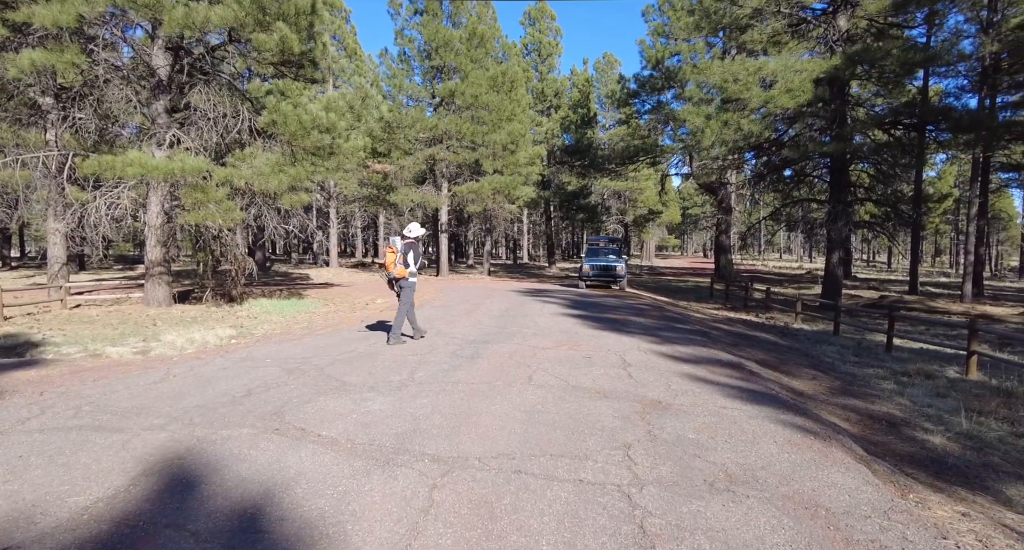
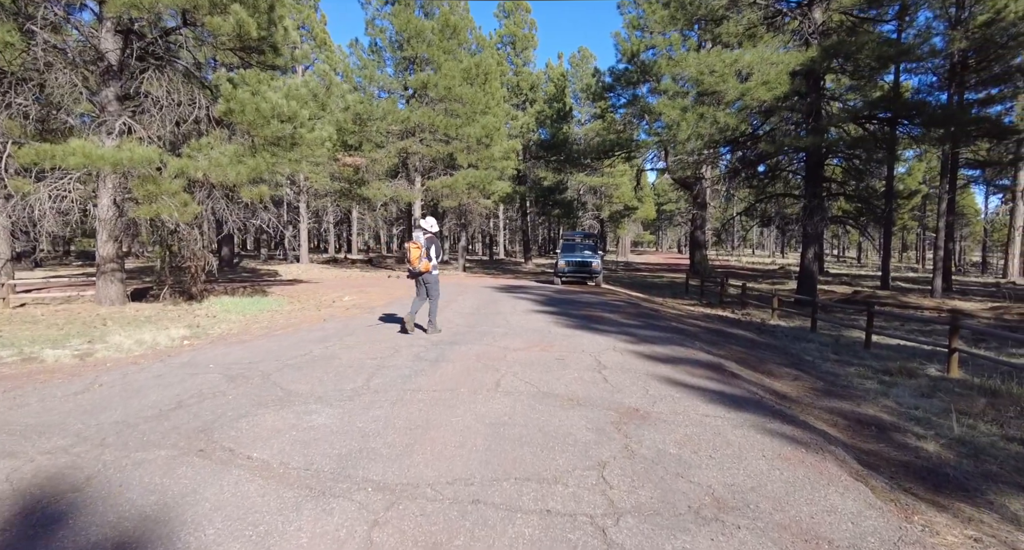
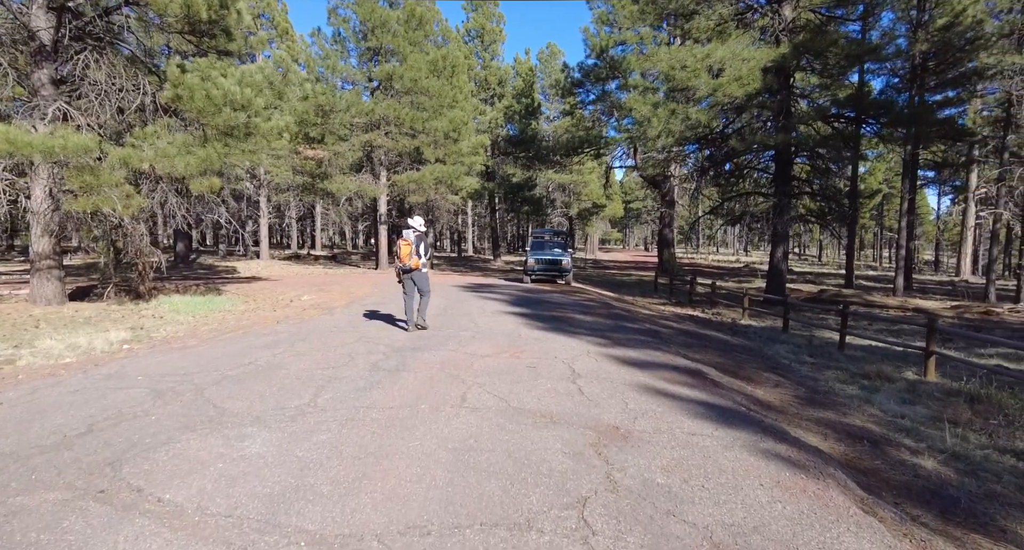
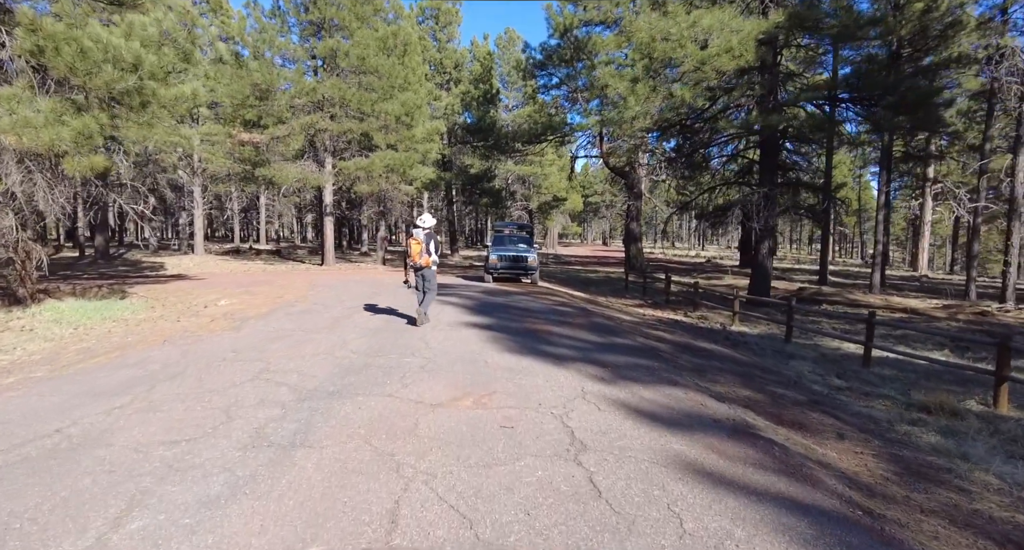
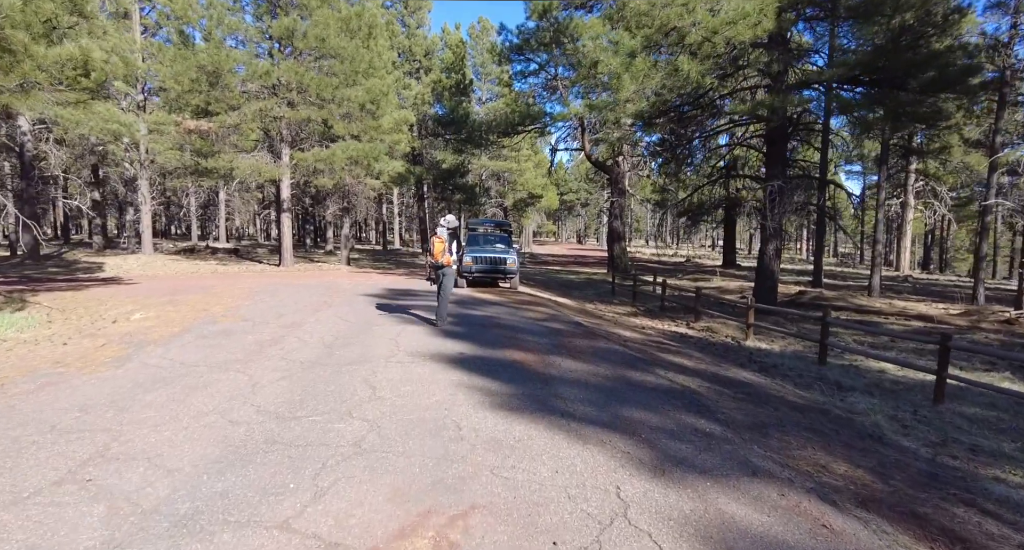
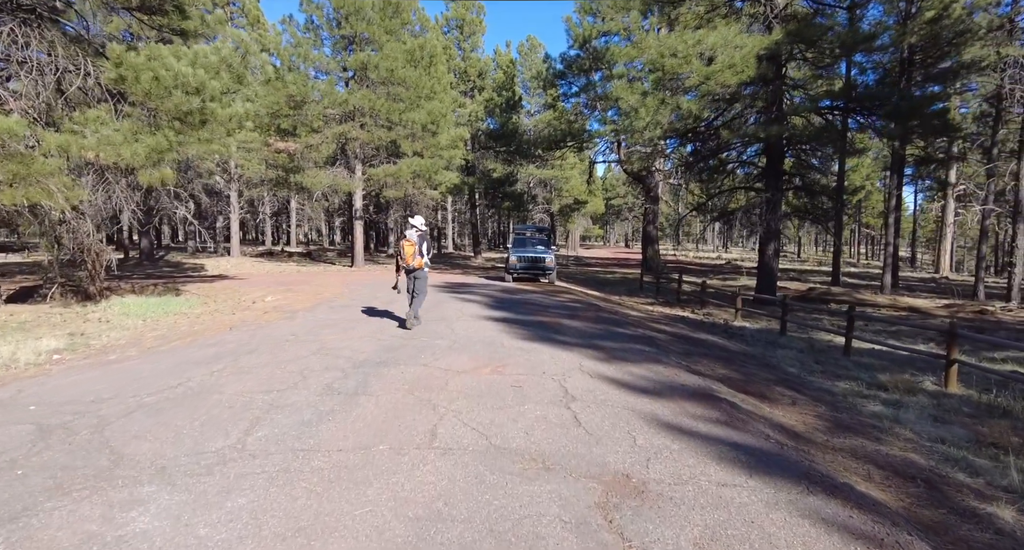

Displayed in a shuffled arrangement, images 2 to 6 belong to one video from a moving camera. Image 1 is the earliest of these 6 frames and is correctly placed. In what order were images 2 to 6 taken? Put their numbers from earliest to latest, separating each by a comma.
2, 3, 6, 4, 5
